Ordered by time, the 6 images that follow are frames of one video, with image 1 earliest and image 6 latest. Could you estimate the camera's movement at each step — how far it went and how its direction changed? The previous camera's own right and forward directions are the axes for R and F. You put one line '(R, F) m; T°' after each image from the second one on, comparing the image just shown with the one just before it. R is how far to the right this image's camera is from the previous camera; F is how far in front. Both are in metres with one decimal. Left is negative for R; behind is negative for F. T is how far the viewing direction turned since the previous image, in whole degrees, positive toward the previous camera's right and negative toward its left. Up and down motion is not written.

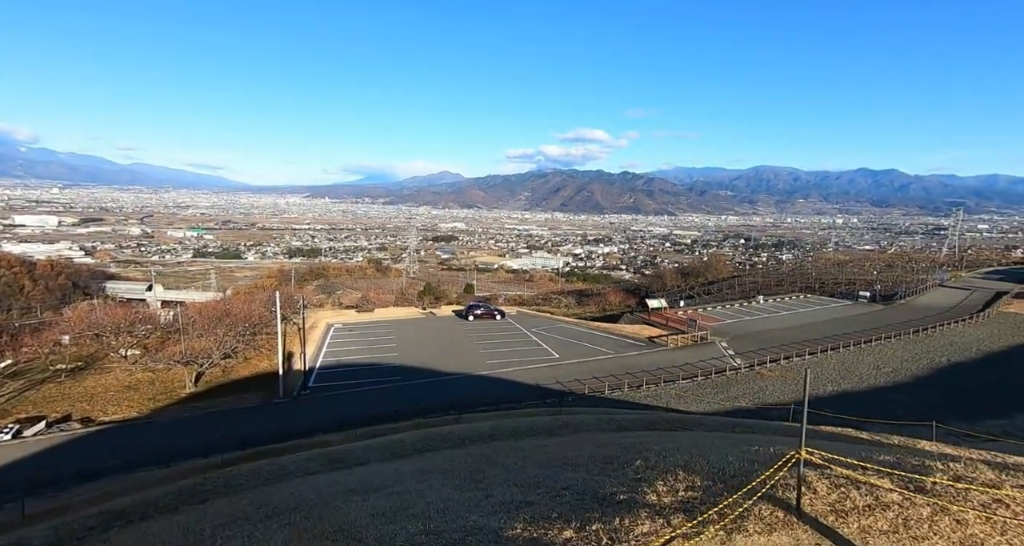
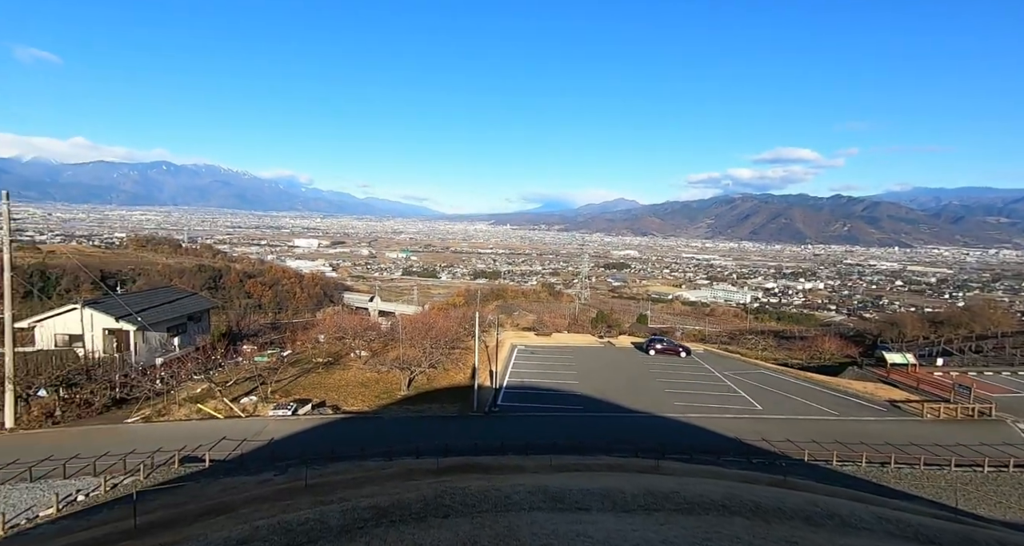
(-0.5, +0.3) m; -19°
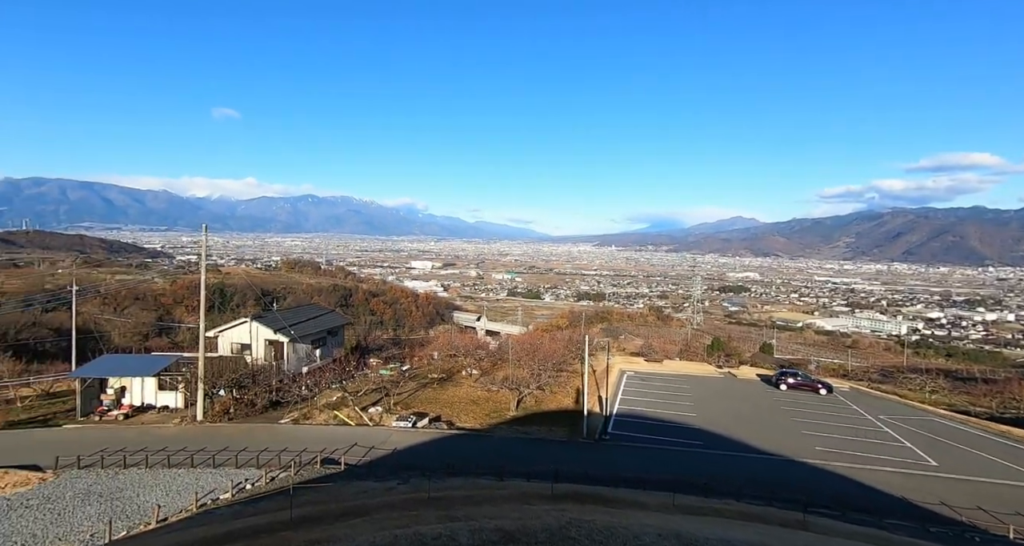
(-0.4, +0.2) m; -12°
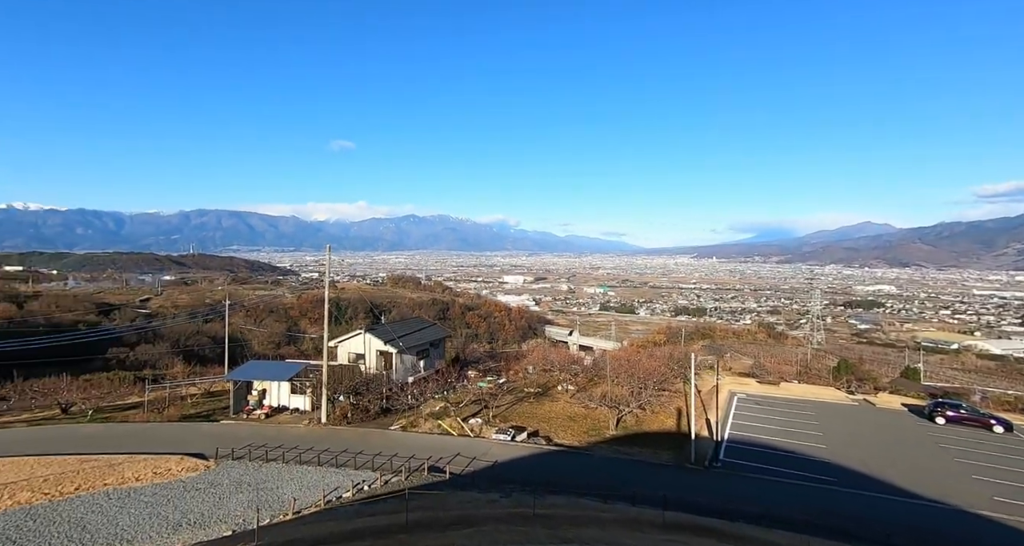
(-0.3, +1.0) m; -10°
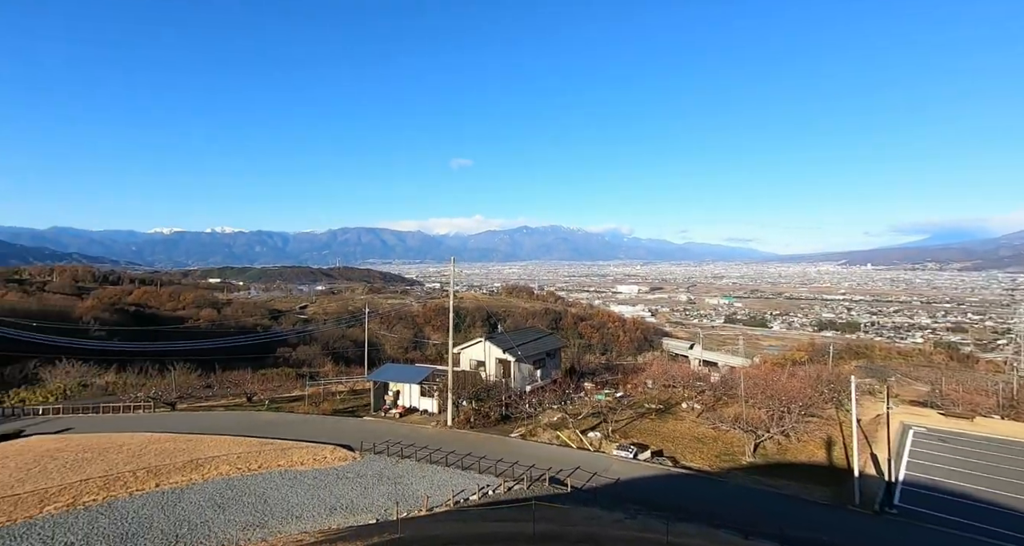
(-1.0, +2.2) m; -13°
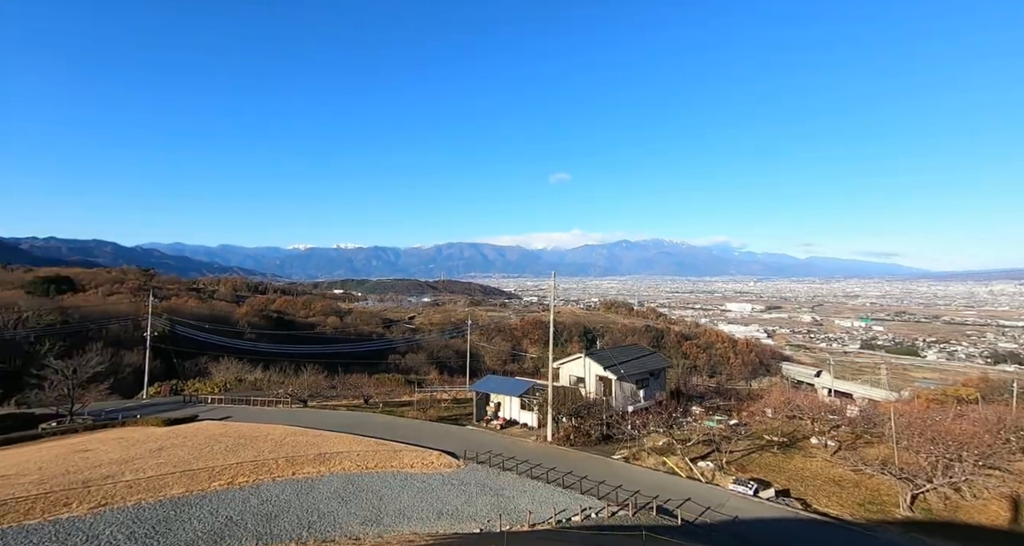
(-1.3, +4.2) m; -11°
